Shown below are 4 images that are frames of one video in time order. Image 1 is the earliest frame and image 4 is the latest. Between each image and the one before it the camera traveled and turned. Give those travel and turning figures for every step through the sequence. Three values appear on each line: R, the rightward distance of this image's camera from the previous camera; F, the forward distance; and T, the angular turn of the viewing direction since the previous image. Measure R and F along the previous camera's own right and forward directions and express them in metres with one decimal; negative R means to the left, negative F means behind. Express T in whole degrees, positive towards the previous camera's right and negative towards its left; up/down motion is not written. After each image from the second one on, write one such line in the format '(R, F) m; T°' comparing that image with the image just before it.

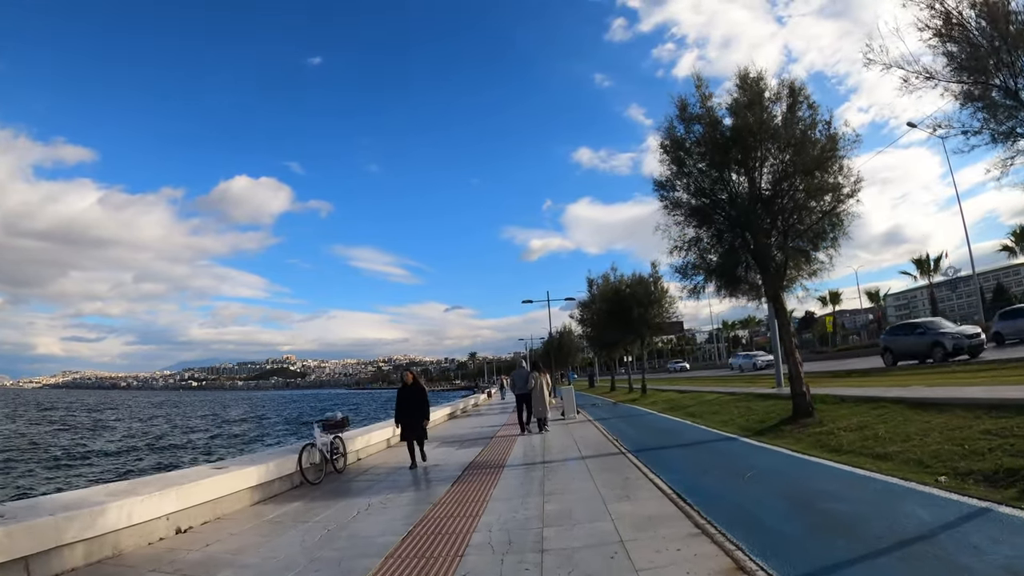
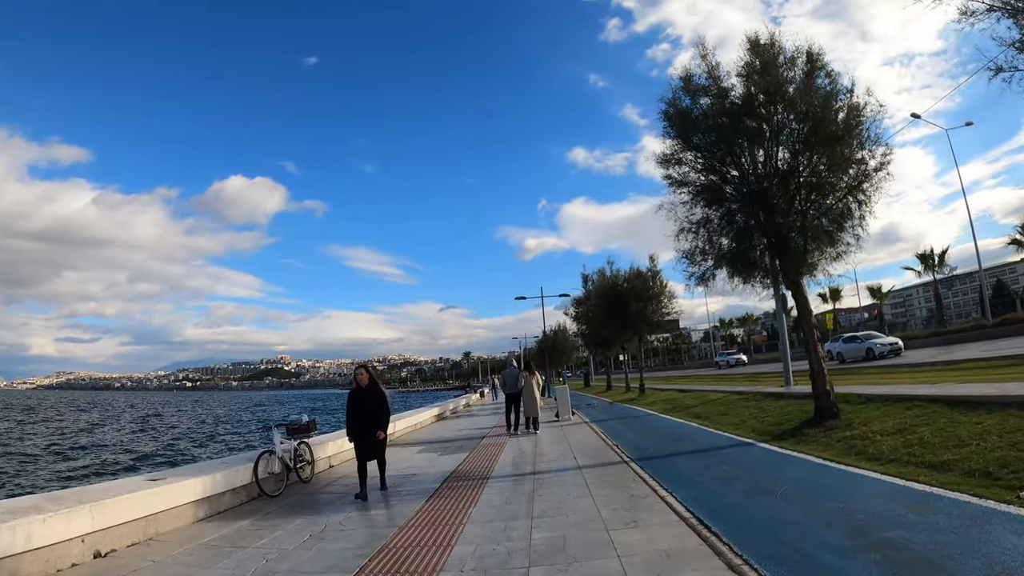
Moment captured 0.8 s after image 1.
(+0.2, +1.5) m; 0°
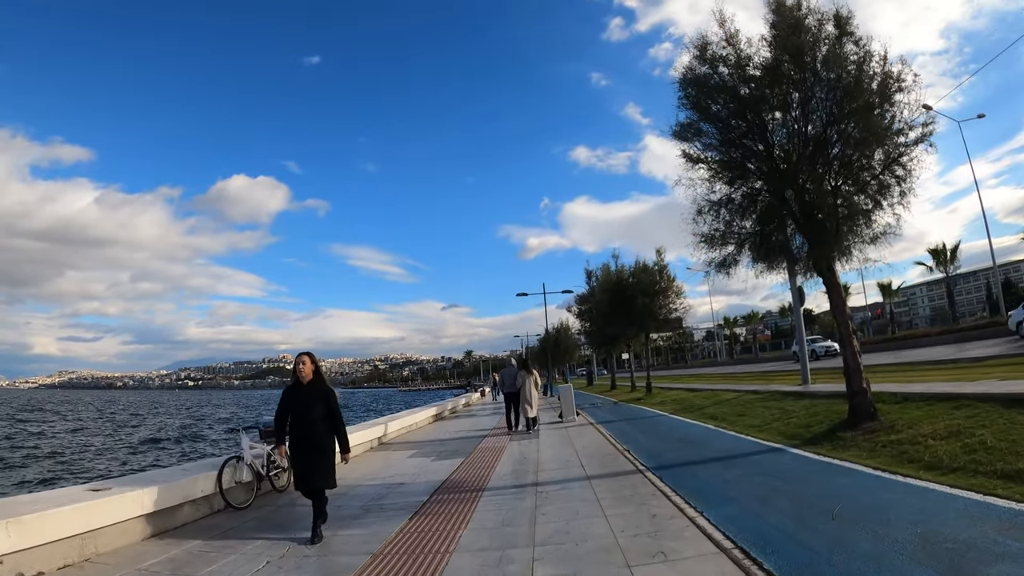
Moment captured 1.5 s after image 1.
(0.0, +1.2) m; 0°
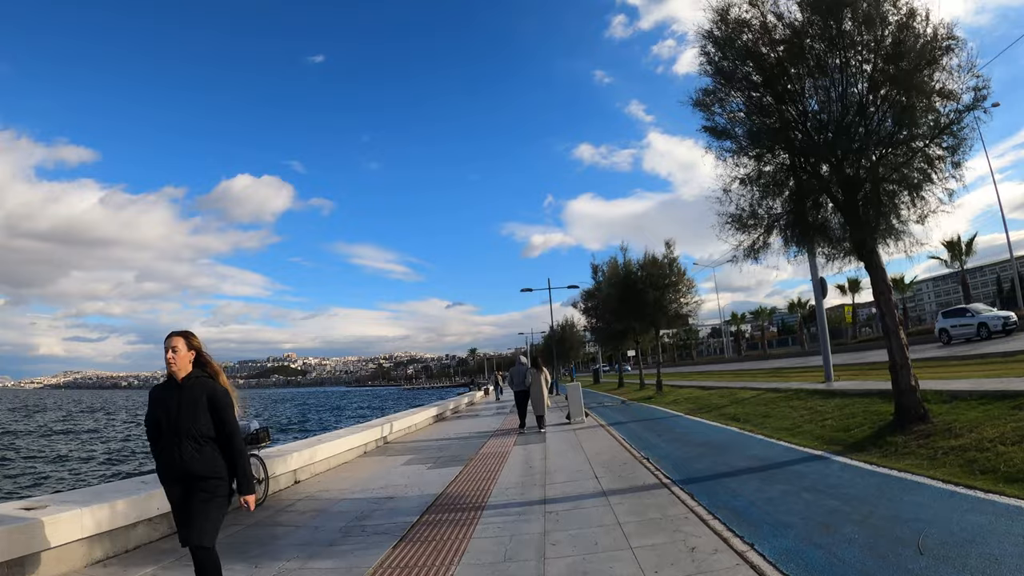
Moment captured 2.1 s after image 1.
(0.0, +1.2) m; 0°
